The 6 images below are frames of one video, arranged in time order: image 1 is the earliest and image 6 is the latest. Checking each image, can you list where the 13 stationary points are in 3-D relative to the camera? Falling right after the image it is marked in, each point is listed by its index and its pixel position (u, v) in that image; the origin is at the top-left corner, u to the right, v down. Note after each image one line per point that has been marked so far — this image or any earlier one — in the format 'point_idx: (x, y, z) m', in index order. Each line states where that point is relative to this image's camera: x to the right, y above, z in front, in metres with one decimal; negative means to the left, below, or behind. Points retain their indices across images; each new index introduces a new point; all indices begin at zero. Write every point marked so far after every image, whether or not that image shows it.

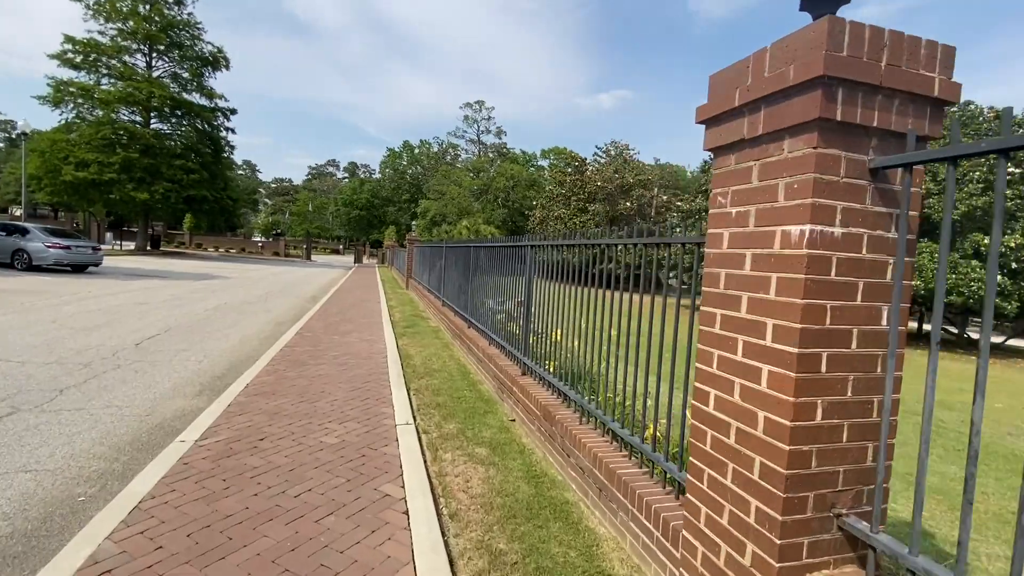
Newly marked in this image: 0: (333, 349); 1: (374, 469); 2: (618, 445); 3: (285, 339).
0: (-2.3, -0.8, +7.5) m
1: (-0.9, -1.1, +3.6) m
2: (+0.6, -0.9, +3.5) m
3: (-3.2, -0.7, +8.4) m
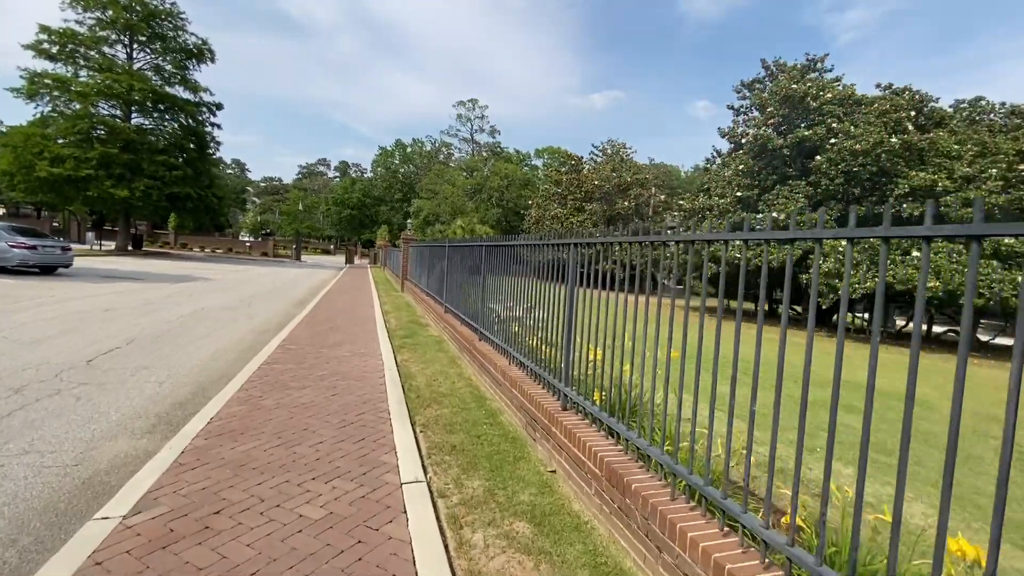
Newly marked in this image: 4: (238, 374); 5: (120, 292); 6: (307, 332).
0: (-2.1, -0.8, +6.4) m
1: (-0.6, -1.2, +2.6) m
2: (+0.9, -1.0, +2.4) m
3: (-3.0, -0.8, +7.3) m
4: (-2.8, -0.9, +6.2) m
5: (-9.0, -0.1, +13.6) m
6: (-3.1, -0.7, +9.0) m
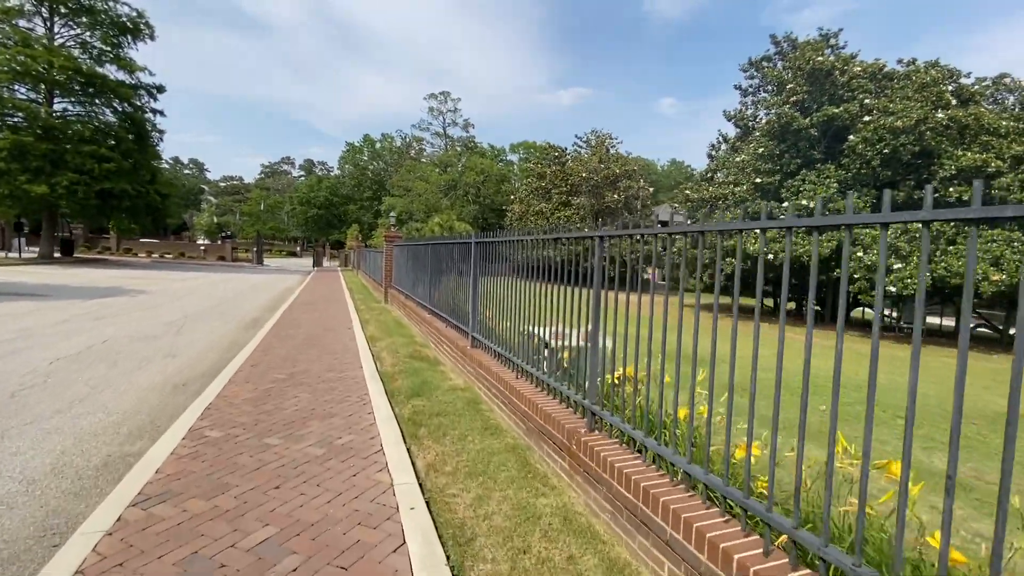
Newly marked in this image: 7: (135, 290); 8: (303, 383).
0: (-1.3, -1.1, +3.0) m
1: (+0.4, -1.4, -0.8) m
2: (+1.9, -1.2, -0.9) m
3: (-2.3, -1.0, +3.8) m
4: (-2.0, -1.2, +2.7) m
5: (-8.5, -0.5, +9.8) m
6: (-2.4, -0.9, +5.5) m
7: (-10.4, -0.1, +16.4) m
8: (-2.0, -0.9, +5.6) m
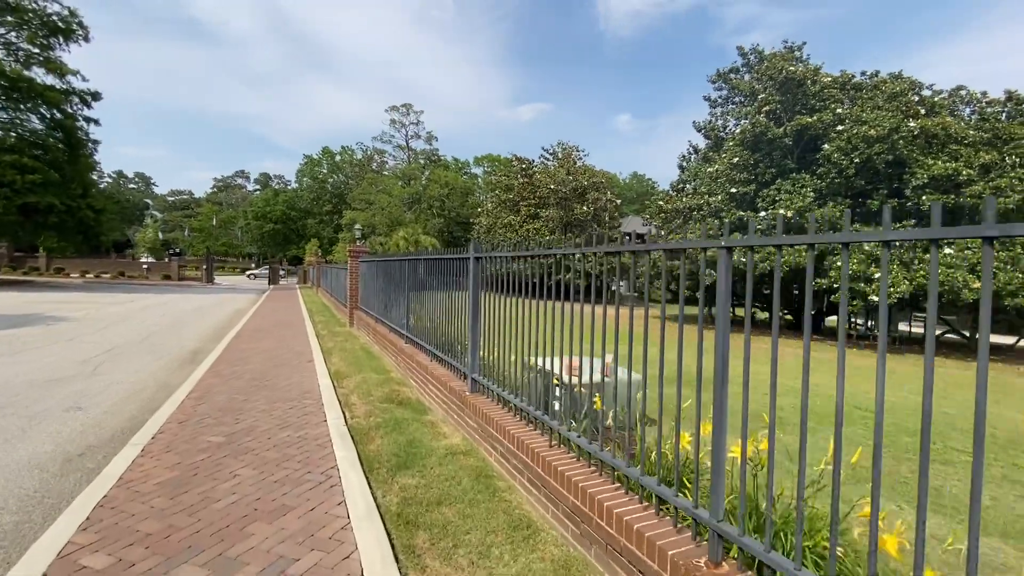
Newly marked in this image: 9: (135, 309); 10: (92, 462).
0: (-1.0, -1.2, +1.6) m
1: (+0.9, -1.5, -2.1) m
2: (+2.4, -1.2, -2.0) m
3: (-2.0, -1.2, +2.3) m
4: (-1.7, -1.3, +1.3) m
5: (-8.7, -0.9, +8.0) m
6: (-2.3, -1.2, +4.1) m
7: (-11.0, -0.7, +14.4) m
8: (-1.9, -1.1, +4.2) m
9: (-11.4, -0.6, +17.8) m
10: (-3.0, -1.2, +4.2) m
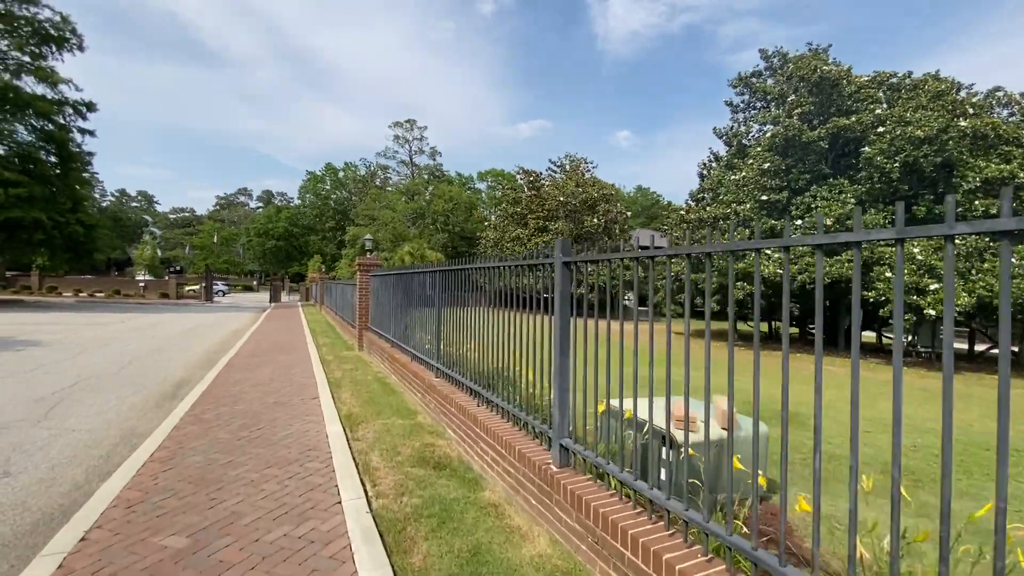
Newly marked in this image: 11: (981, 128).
0: (-0.4, -1.3, +0.1) m
1: (+1.4, -1.4, -3.6) m
2: (+2.9, -1.1, -3.6) m
3: (-1.5, -1.3, +0.8) m
4: (-1.2, -1.4, -0.2) m
5: (-8.1, -1.2, +6.5) m
6: (-1.8, -1.3, +2.5) m
7: (-10.4, -1.2, +12.9) m
8: (-1.3, -1.3, +2.7) m
9: (-10.8, -1.2, +16.3) m
10: (-2.5, -1.4, +2.7) m
11: (+15.2, +5.1, +19.0) m
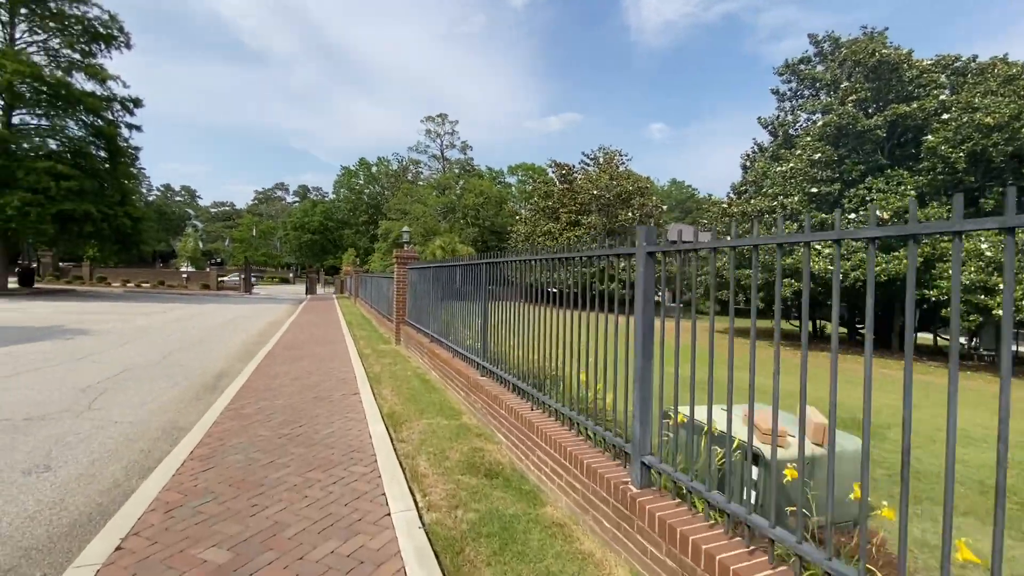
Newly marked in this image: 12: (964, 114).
0: (-0.3, -1.3, -0.2) m
1: (+1.4, -1.4, -4.0) m
2: (+2.9, -1.2, -4.1) m
3: (-1.3, -1.3, +0.6) m
4: (-1.0, -1.4, -0.5) m
5: (-7.6, -1.0, +6.6) m
6: (-1.5, -1.2, +2.3) m
7: (-9.5, -1.0, +13.1) m
8: (-1.0, -1.2, +2.4) m
9: (-9.7, -0.9, +16.5) m
10: (-2.1, -1.3, +2.5) m
11: (+16.4, +5.2, +17.8) m
12: (+14.1, +5.4, +18.6) m
